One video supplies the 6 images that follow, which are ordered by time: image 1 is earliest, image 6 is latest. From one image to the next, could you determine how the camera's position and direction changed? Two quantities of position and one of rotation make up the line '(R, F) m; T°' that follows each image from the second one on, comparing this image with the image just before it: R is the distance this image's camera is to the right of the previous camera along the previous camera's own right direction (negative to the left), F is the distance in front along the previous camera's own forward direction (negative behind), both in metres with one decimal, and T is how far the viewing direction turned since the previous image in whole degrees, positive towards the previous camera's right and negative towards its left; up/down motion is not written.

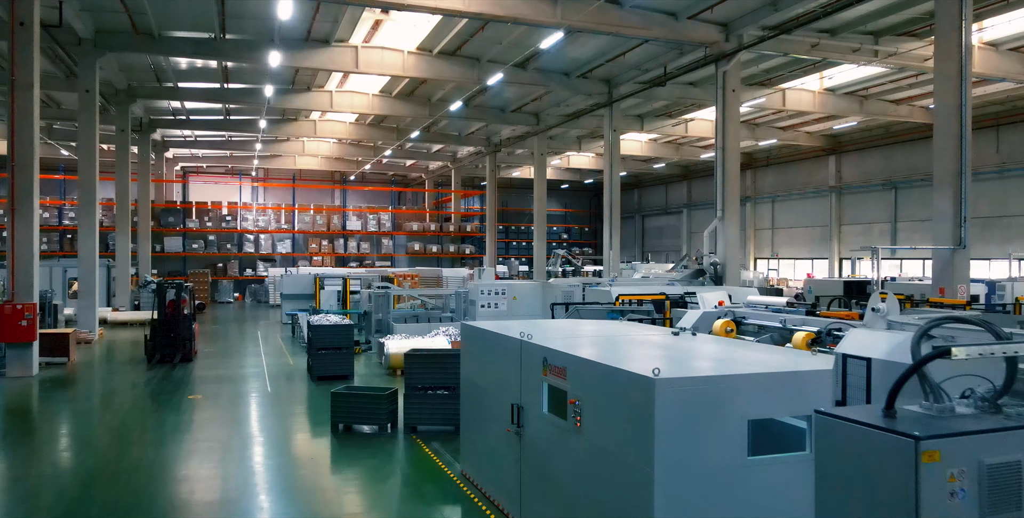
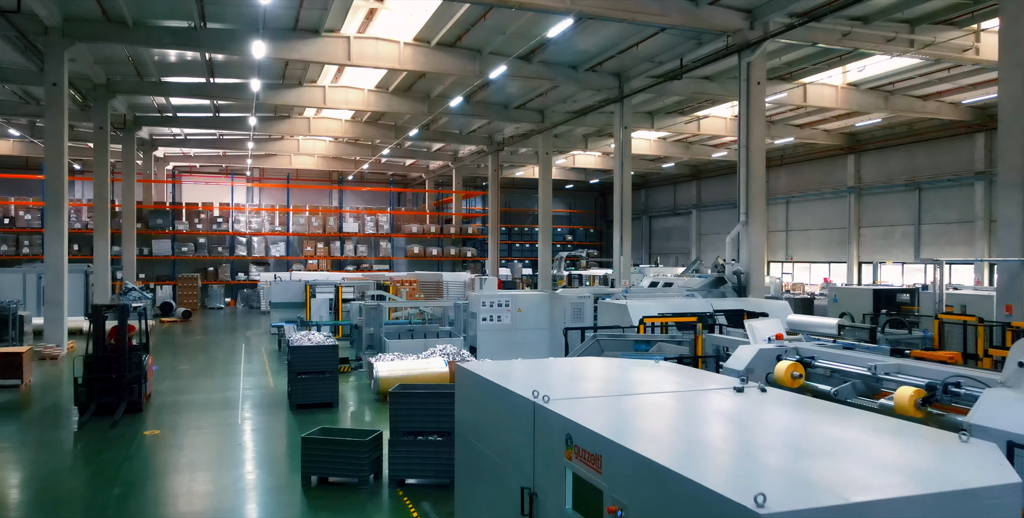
(0.0, +0.9) m; 0°
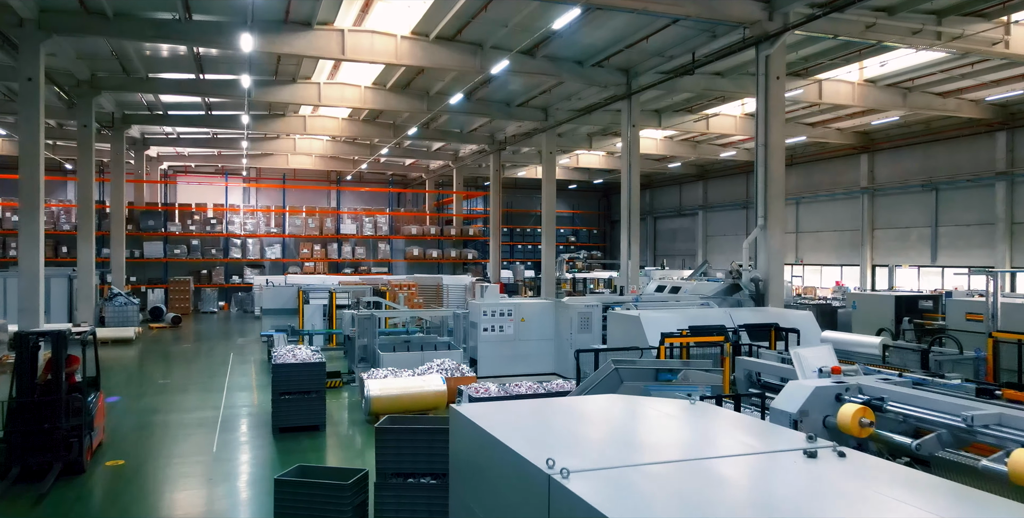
(0.0, +0.6) m; 0°
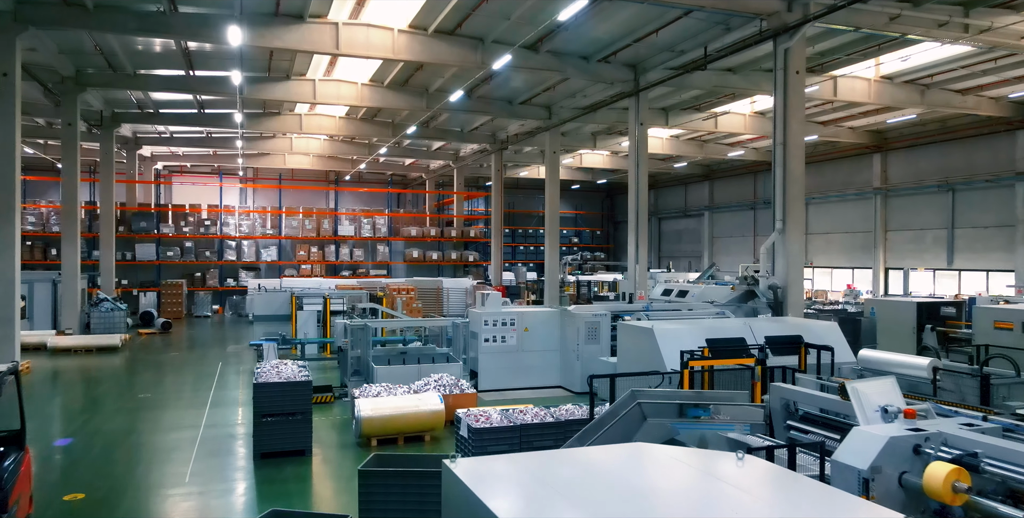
(0.0, +0.5) m; 0°
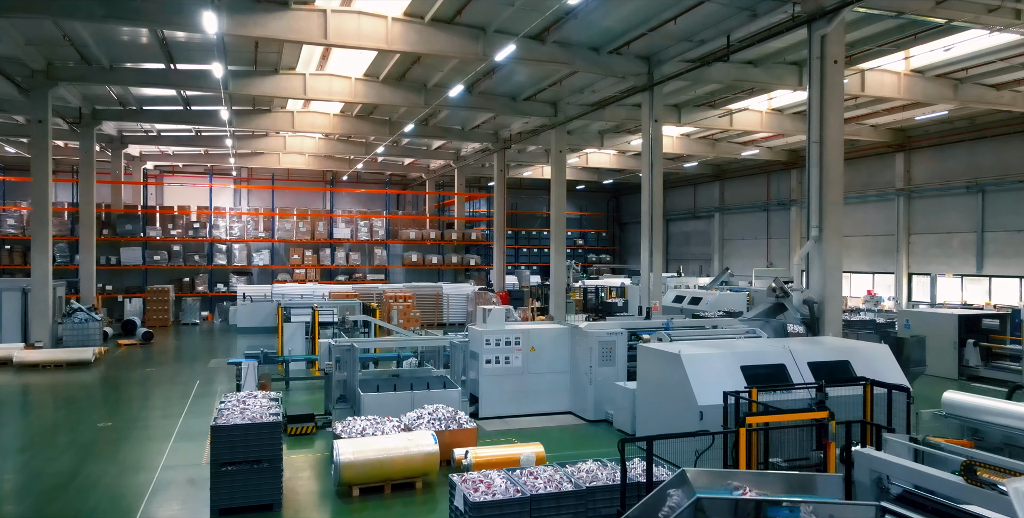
(0.0, +0.9) m; 0°
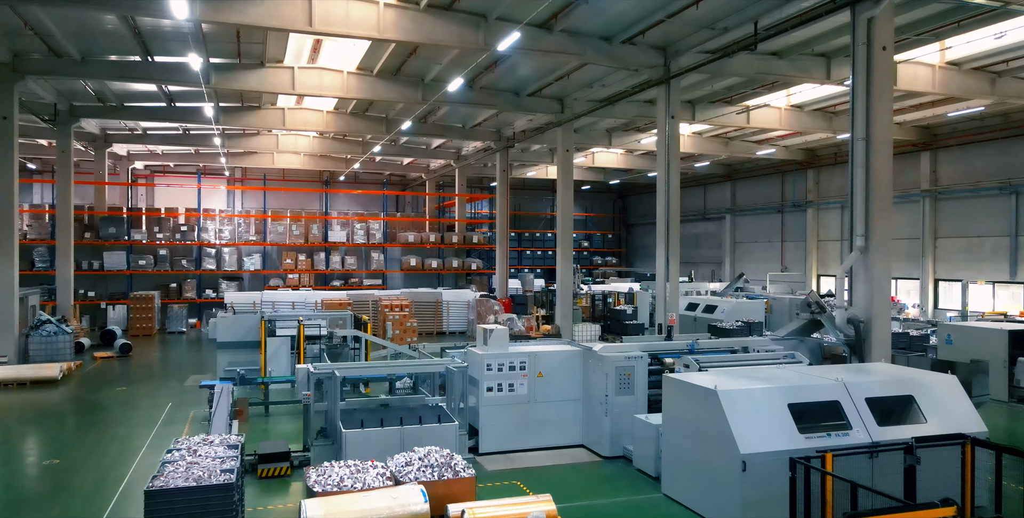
(0.0, +0.9) m; 0°
